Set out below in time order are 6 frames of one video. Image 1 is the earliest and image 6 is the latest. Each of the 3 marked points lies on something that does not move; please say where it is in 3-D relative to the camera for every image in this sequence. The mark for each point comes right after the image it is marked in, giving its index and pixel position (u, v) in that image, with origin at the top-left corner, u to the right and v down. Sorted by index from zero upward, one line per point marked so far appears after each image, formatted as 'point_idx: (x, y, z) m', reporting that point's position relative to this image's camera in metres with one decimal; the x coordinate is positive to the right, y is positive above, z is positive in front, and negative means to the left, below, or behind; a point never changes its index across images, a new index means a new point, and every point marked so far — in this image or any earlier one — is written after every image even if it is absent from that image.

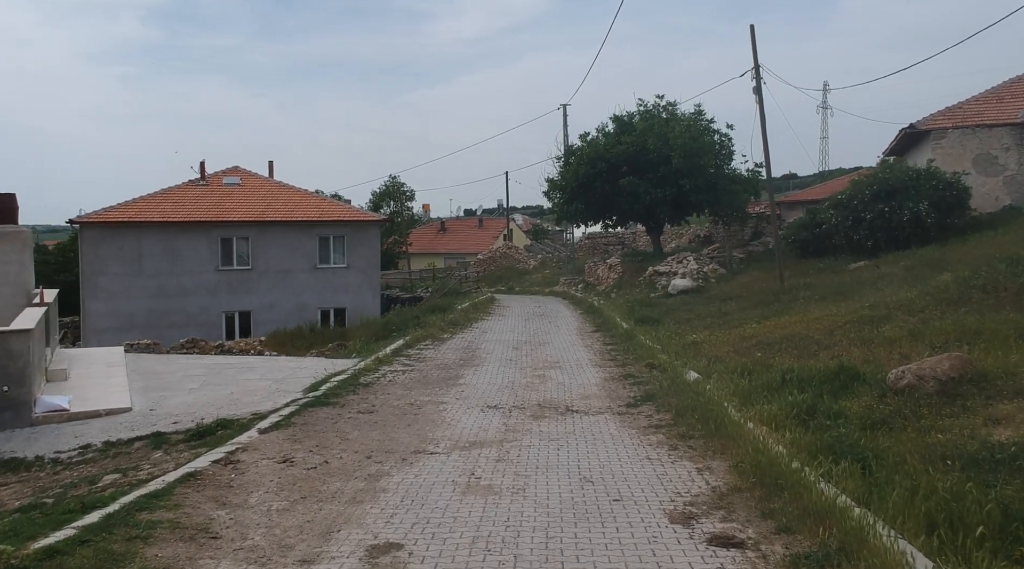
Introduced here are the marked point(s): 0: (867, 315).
0: (+6.2, -0.5, +14.2) m
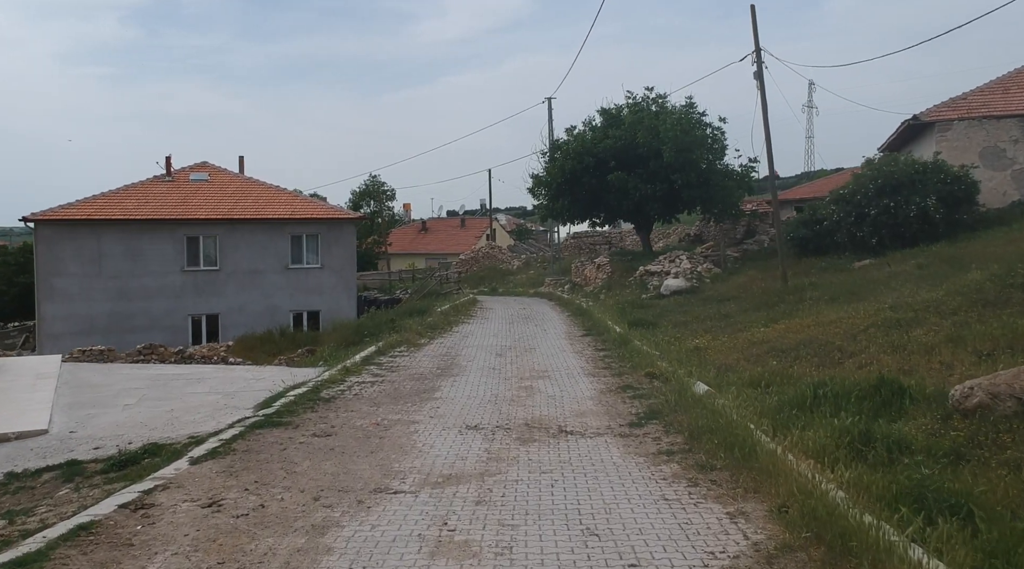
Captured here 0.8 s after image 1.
0: (+6.0, -0.5, +12.7) m
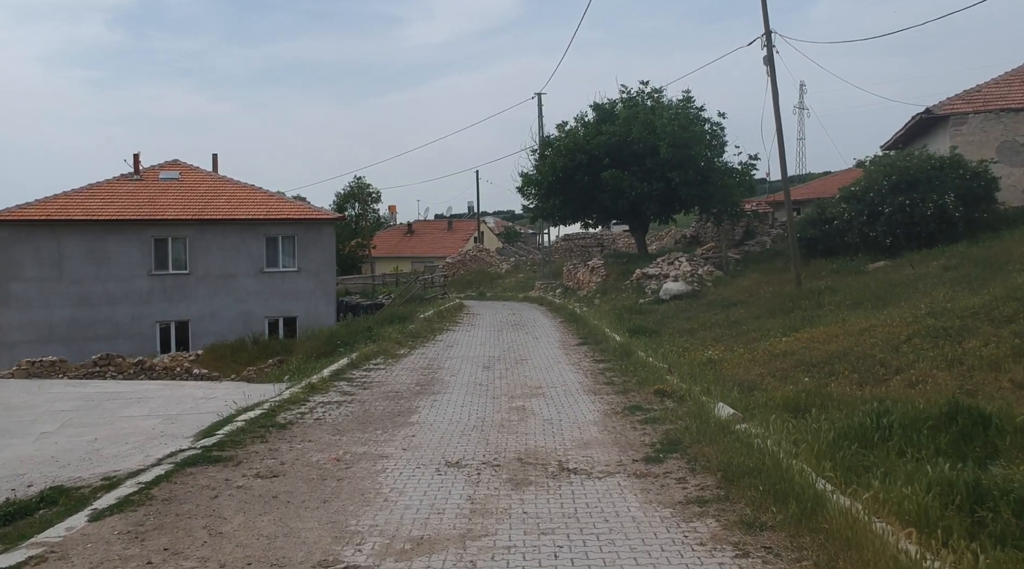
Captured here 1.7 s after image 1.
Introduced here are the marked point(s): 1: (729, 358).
0: (+5.8, -0.6, +11.1) m
1: (+3.3, -1.1, +12.5) m
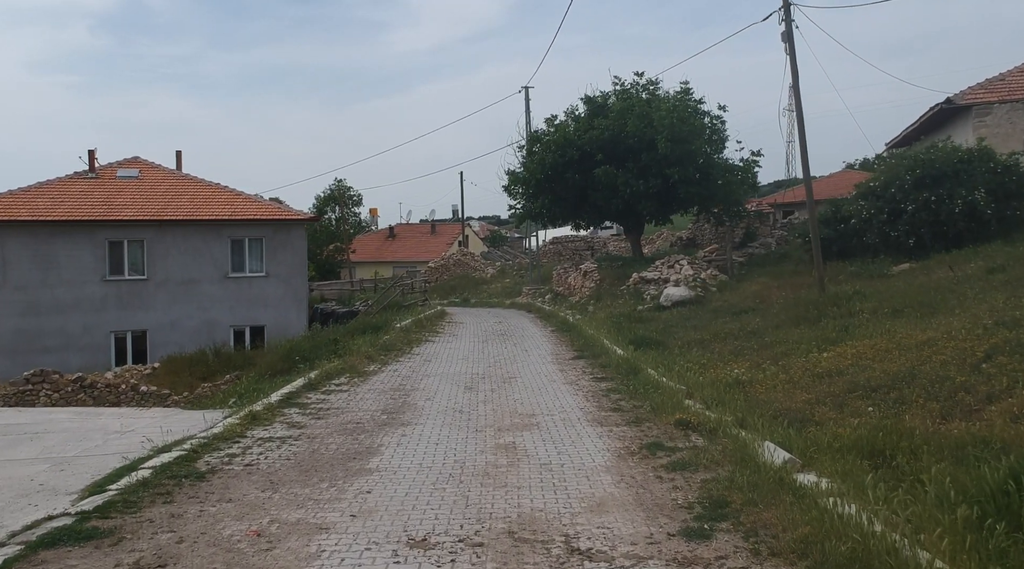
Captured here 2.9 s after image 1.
0: (+5.7, -0.6, +9.1) m
1: (+3.2, -1.2, +10.4) m
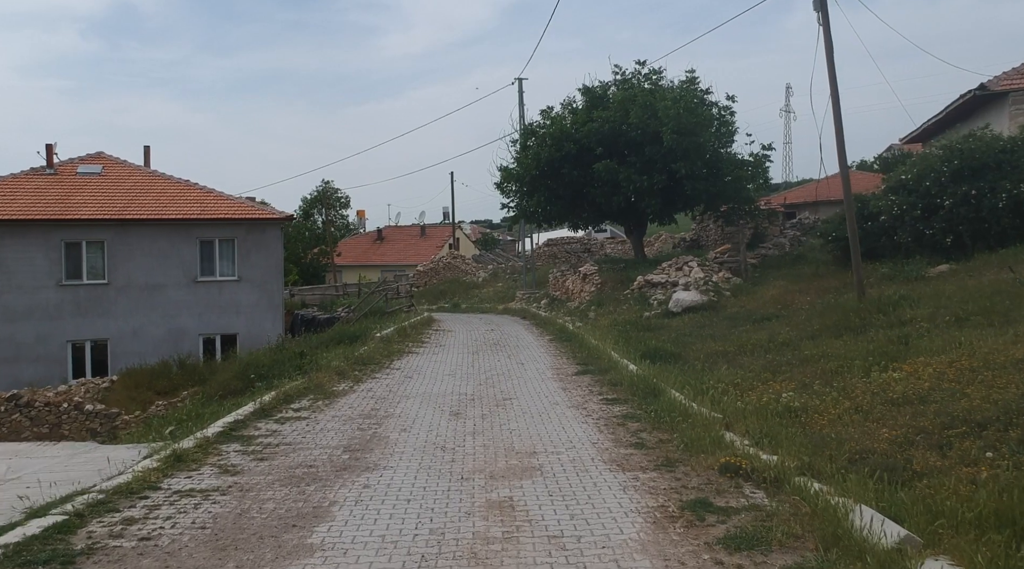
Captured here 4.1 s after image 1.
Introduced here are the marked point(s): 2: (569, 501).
0: (+5.6, -0.6, +7.1) m
1: (+3.1, -1.2, +8.3) m
2: (+0.4, -1.7, +6.3) m
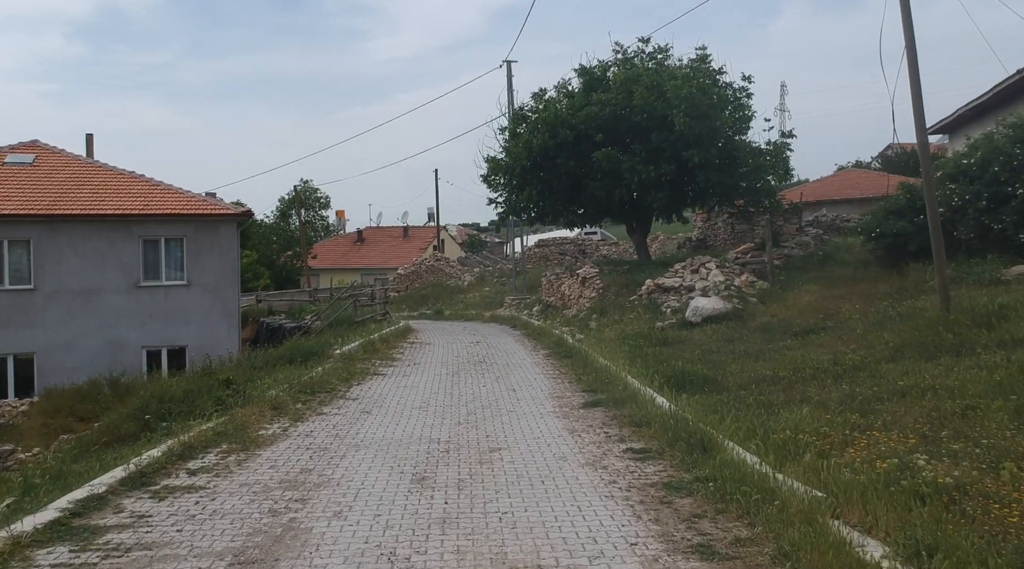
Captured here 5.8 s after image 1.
0: (+5.6, -0.7, +4.1) m
1: (+3.1, -1.3, +5.3) m
2: (+0.4, -1.7, +3.2) m
